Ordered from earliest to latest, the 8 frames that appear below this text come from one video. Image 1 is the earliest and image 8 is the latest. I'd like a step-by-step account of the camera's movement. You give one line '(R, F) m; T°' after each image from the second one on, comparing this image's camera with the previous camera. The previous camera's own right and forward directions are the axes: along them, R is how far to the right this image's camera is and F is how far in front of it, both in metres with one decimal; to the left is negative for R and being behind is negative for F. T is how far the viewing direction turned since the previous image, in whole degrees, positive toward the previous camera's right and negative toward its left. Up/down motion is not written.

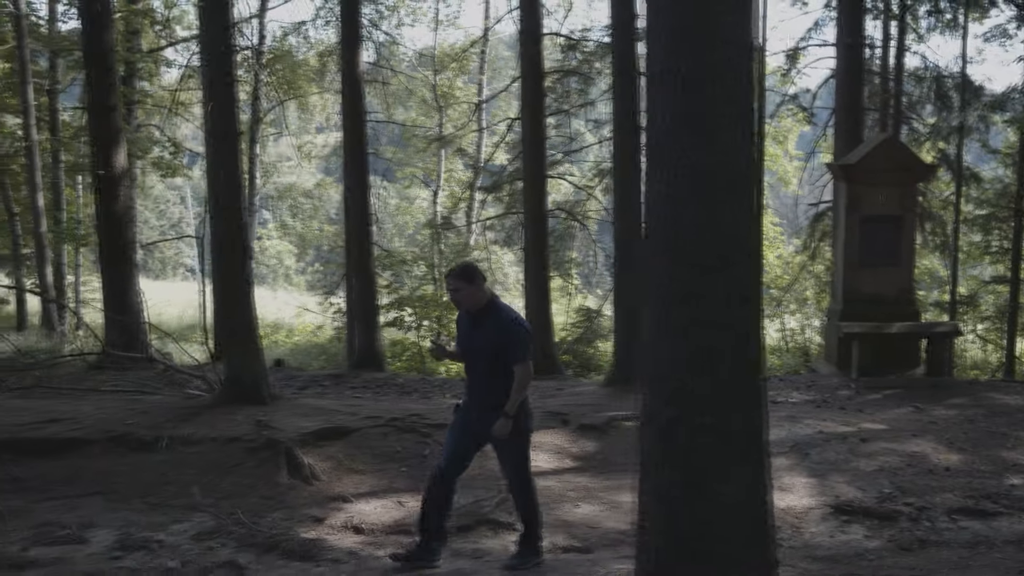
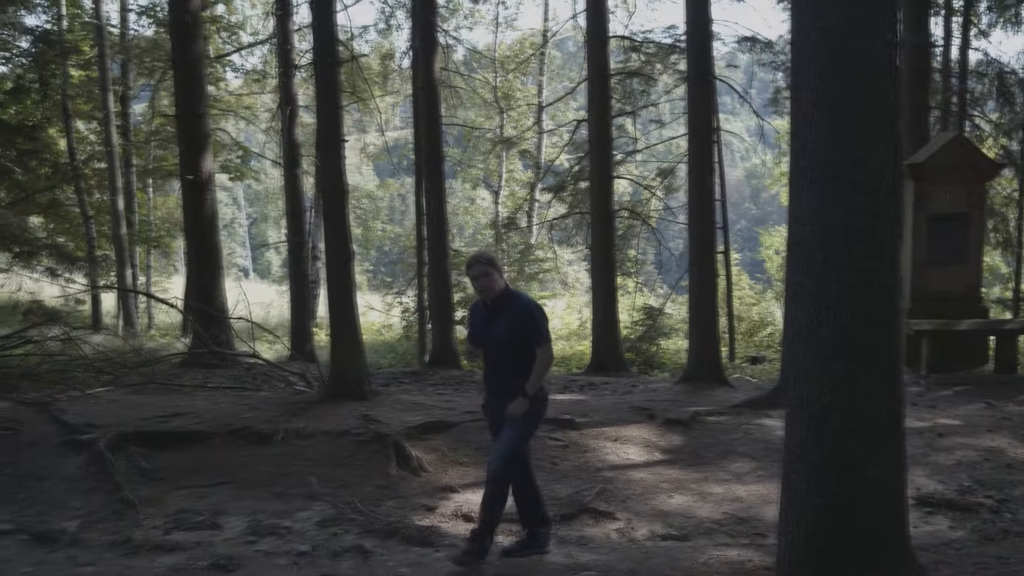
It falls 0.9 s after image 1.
(-0.3, -0.3) m; -2°
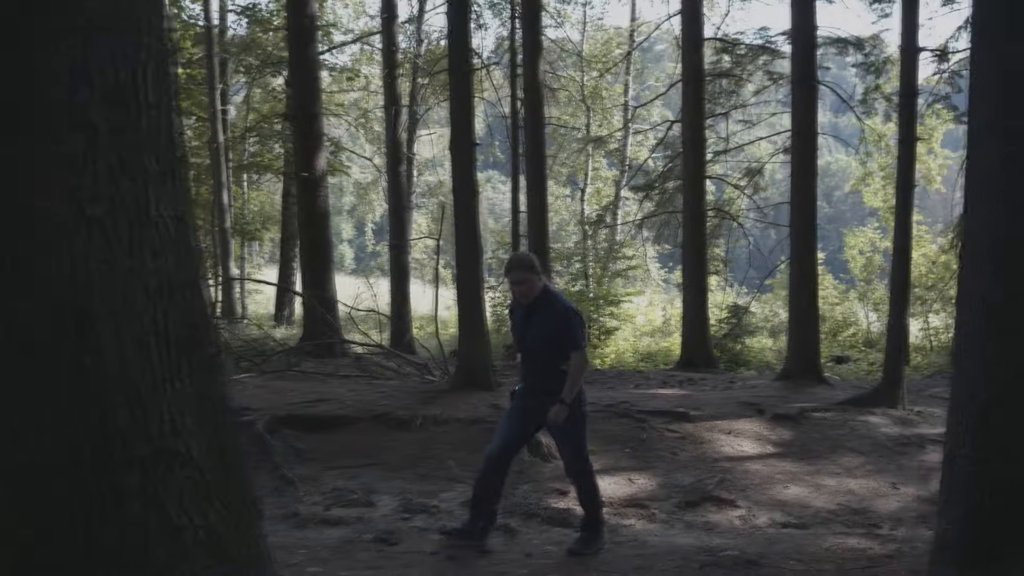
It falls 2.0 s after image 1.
(-0.4, -0.4) m; -3°
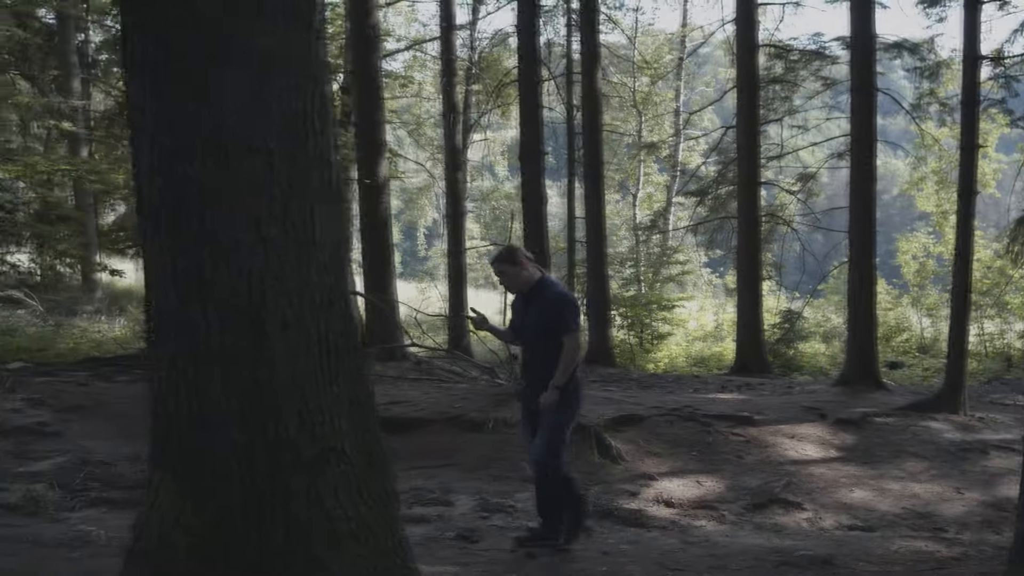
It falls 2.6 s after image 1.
(-0.2, -0.2) m; -2°
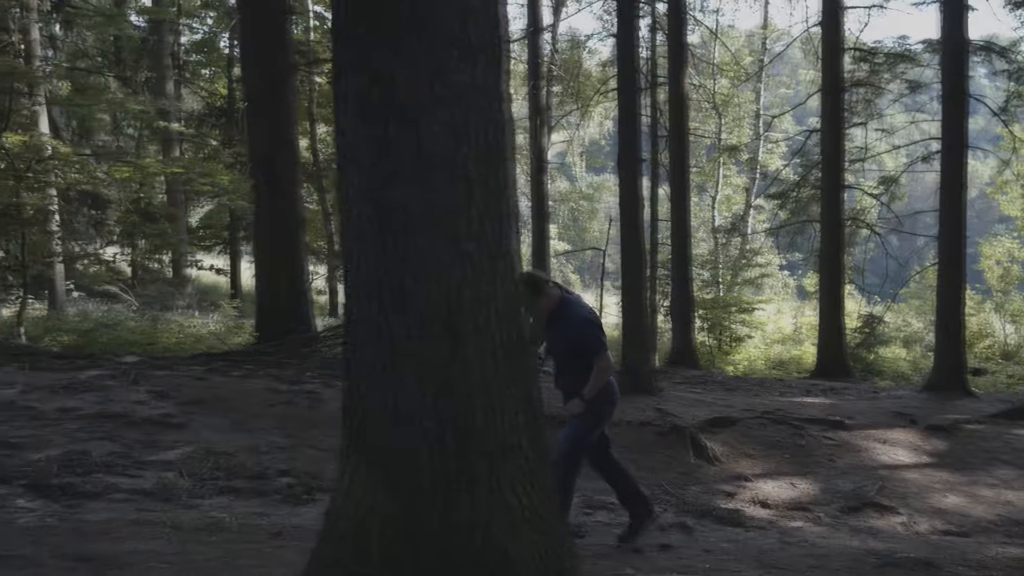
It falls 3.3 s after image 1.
(-0.2, -0.3) m; -3°
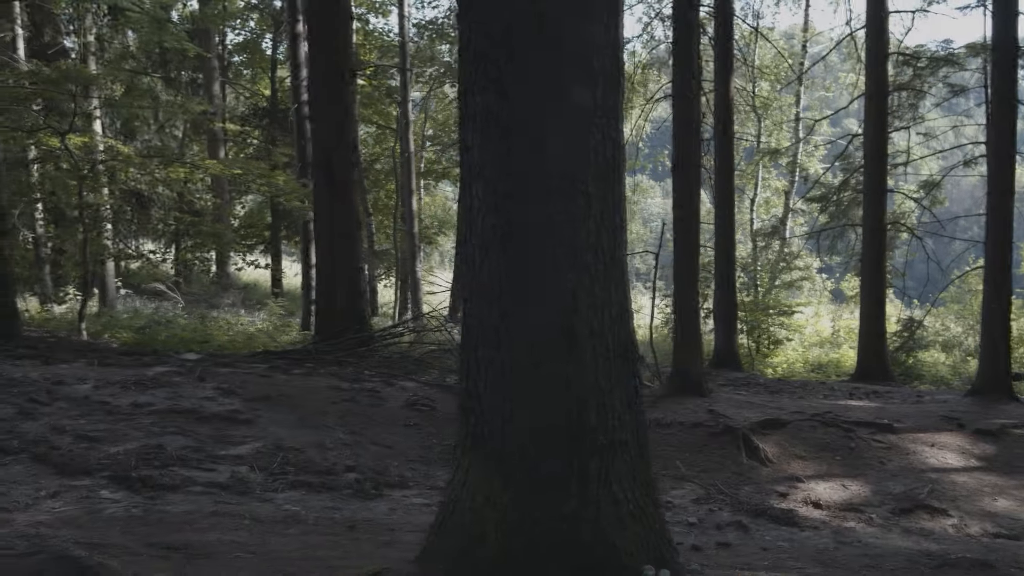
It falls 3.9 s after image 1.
(-0.2, -0.2) m; -1°
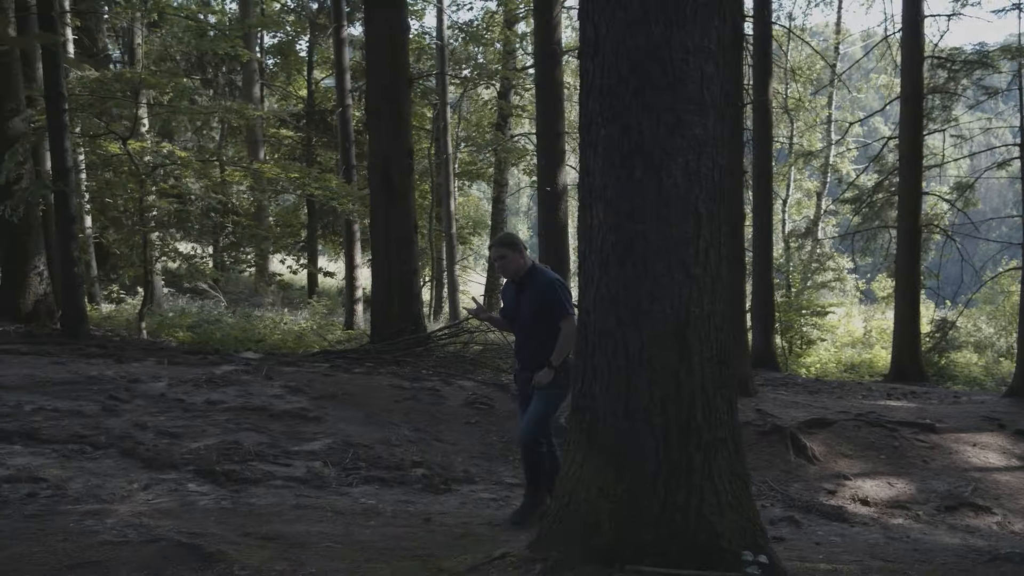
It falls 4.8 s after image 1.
(-0.2, -0.3) m; -1°
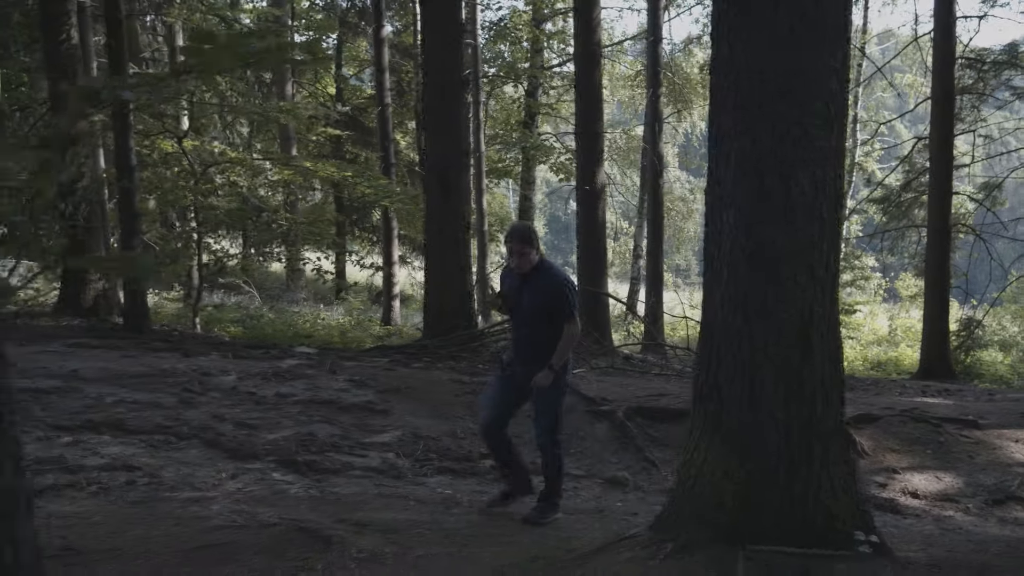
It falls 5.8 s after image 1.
(-0.3, -0.3) m; -1°
